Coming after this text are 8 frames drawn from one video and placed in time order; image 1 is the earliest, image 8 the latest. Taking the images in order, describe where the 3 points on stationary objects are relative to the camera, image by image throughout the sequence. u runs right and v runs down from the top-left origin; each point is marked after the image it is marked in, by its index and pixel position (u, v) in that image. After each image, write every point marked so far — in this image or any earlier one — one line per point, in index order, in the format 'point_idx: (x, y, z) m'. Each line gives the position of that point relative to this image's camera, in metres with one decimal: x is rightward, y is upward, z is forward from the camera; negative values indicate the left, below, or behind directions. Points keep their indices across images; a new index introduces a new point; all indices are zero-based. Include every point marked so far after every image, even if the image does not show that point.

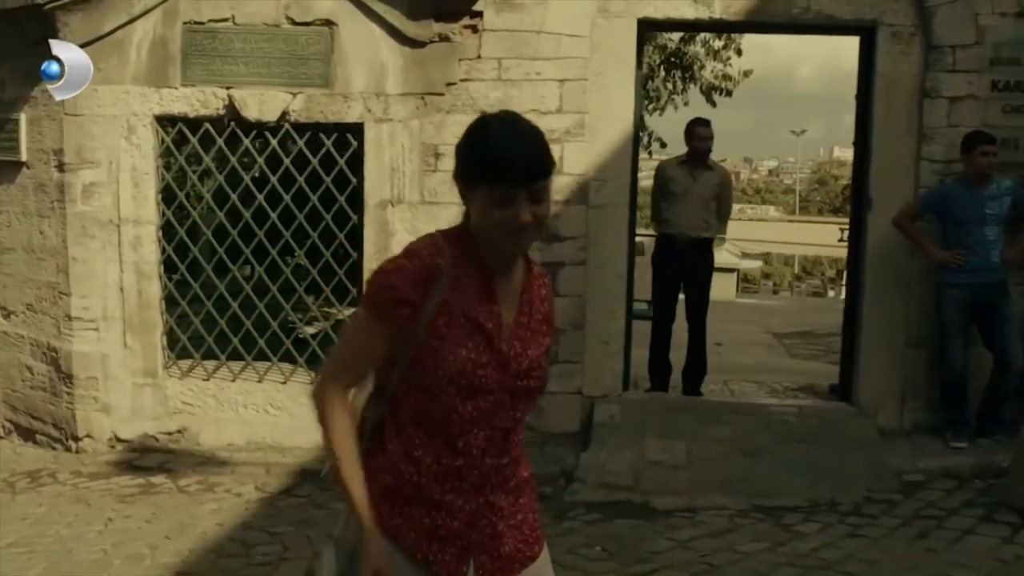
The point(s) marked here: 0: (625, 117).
0: (+0.6, +0.9, +6.0) m
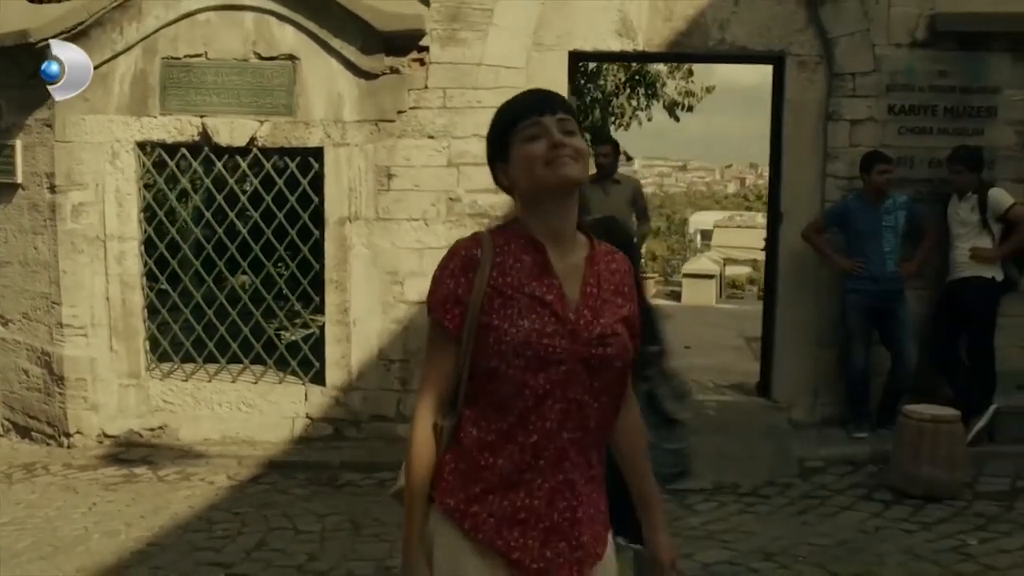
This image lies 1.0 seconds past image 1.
0: (+0.3, +0.9, +6.6) m
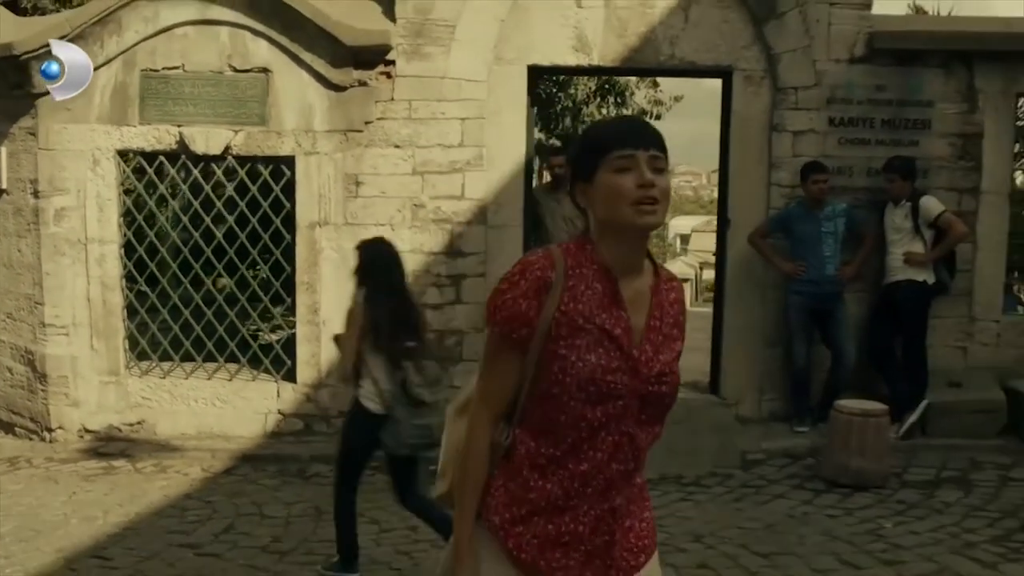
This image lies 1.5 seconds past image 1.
0: (0.0, +0.8, +7.0) m
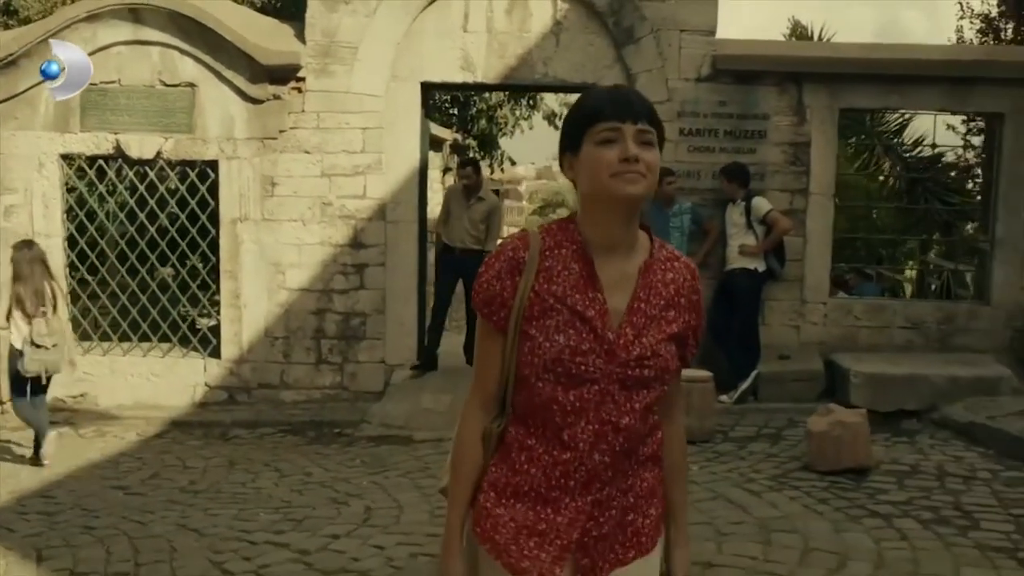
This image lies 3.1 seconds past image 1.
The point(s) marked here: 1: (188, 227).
0: (-0.7, +0.9, +8.0) m
1: (-2.3, +0.4, +8.2) m
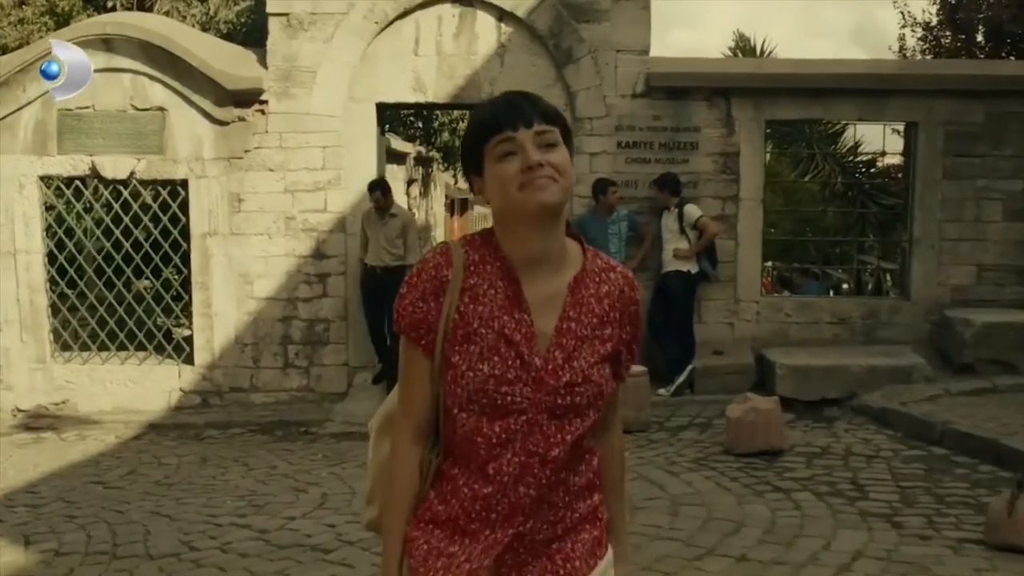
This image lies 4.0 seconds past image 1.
0: (-1.1, +0.9, +8.6) m
1: (-2.7, +0.4, +8.8) m
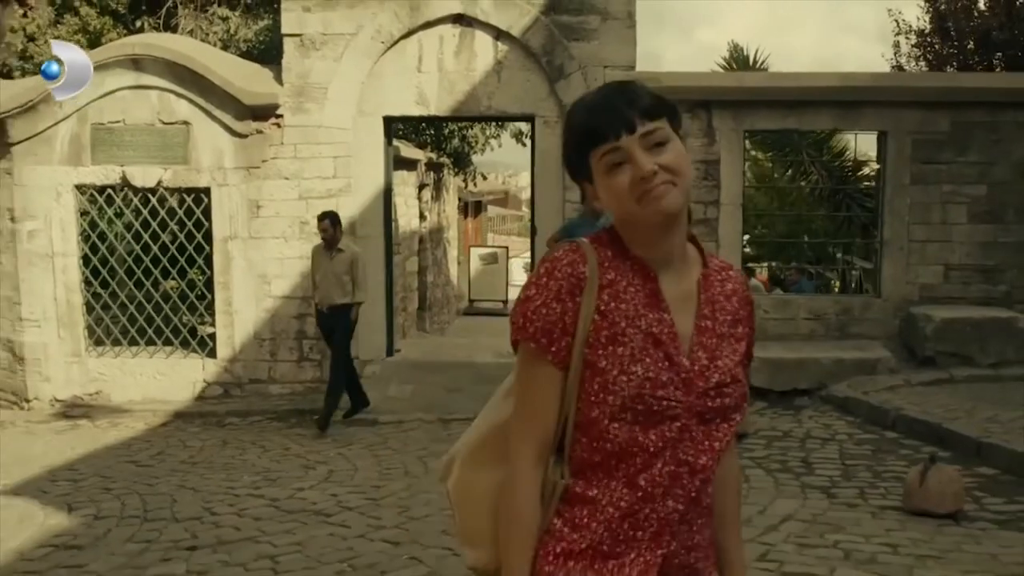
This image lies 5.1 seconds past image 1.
0: (-1.1, +0.9, +9.3) m
1: (-2.7, +0.4, +9.5) m
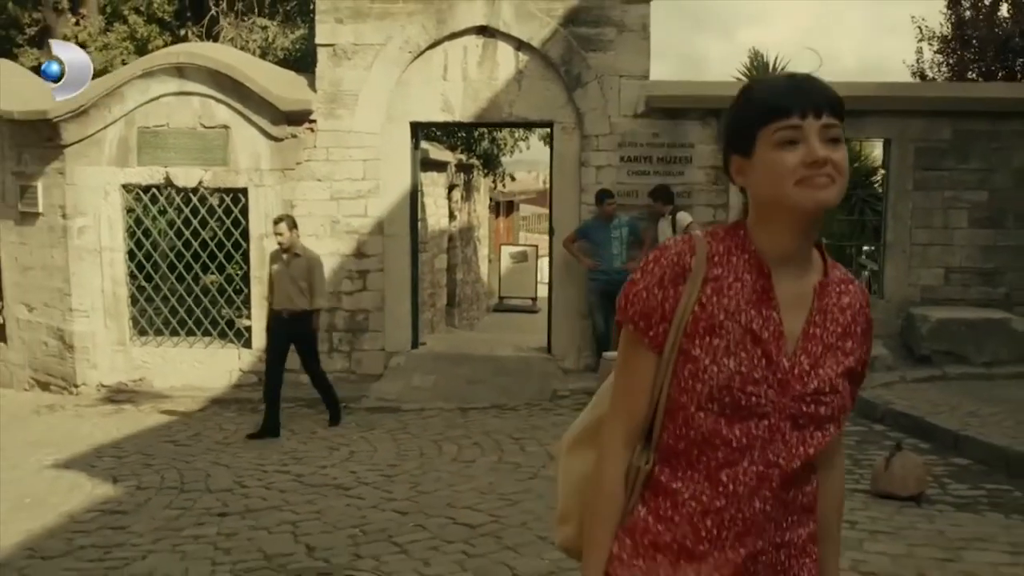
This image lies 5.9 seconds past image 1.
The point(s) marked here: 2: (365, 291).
0: (-0.9, +0.9, +9.9) m
1: (-2.5, +0.4, +10.1) m
2: (-1.3, 0.0, +9.9) m
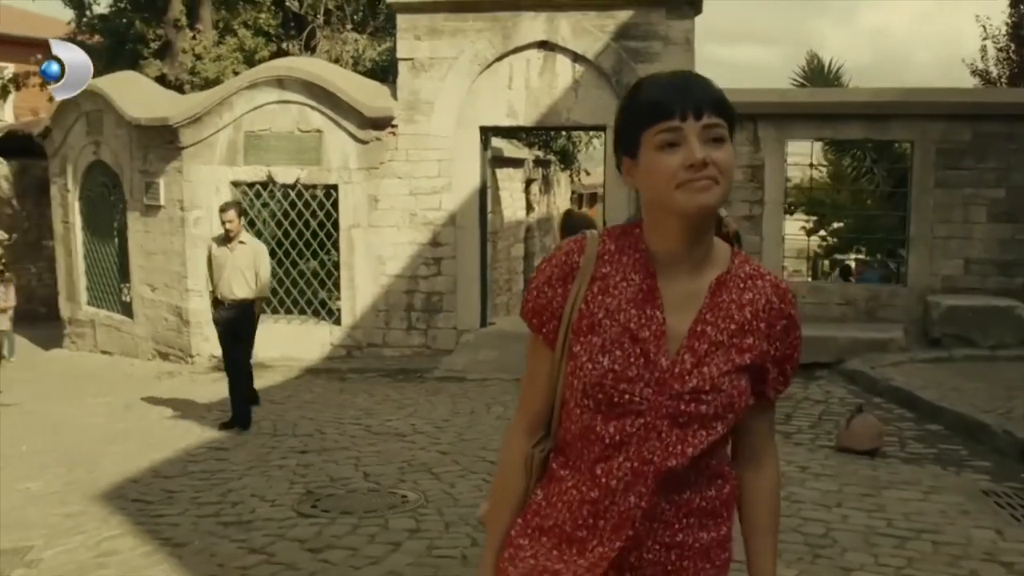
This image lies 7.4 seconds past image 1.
0: (-0.4, +1.1, +11.2) m
1: (-2.0, +0.6, +11.6) m
2: (-0.7, +0.1, +11.2) m
